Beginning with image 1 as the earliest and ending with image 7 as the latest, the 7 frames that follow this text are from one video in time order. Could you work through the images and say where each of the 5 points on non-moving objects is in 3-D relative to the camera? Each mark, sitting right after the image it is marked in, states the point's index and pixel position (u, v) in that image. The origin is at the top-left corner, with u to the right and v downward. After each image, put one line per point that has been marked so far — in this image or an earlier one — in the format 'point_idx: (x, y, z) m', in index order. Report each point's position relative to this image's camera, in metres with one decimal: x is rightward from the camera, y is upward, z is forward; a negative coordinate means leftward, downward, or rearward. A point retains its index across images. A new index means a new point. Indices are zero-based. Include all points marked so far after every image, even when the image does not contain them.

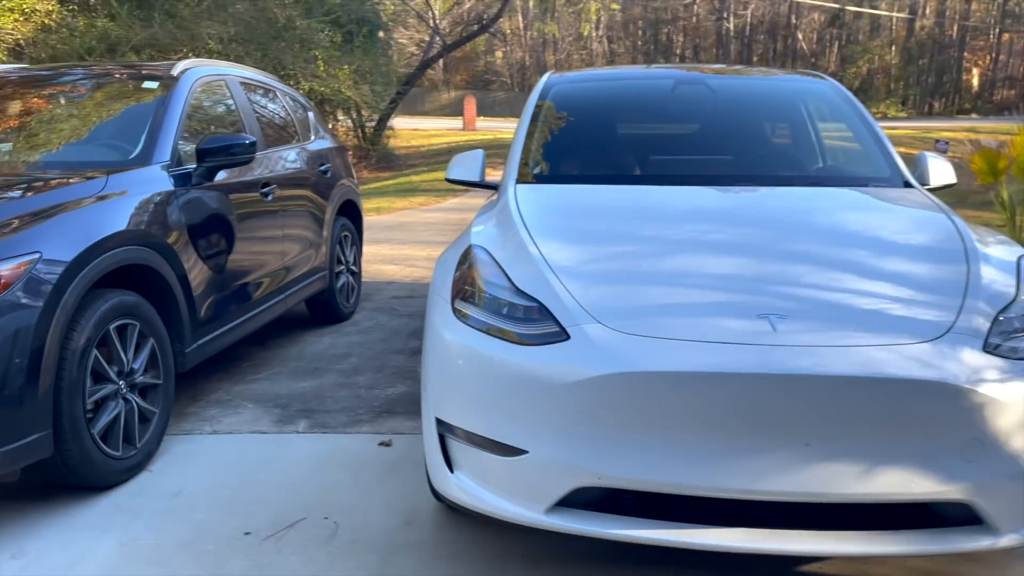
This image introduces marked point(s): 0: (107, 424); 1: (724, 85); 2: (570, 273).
0: (-1.6, -0.5, +3.2) m
1: (+1.1, +1.1, +4.2) m
2: (+0.2, 0.0, +2.5) m
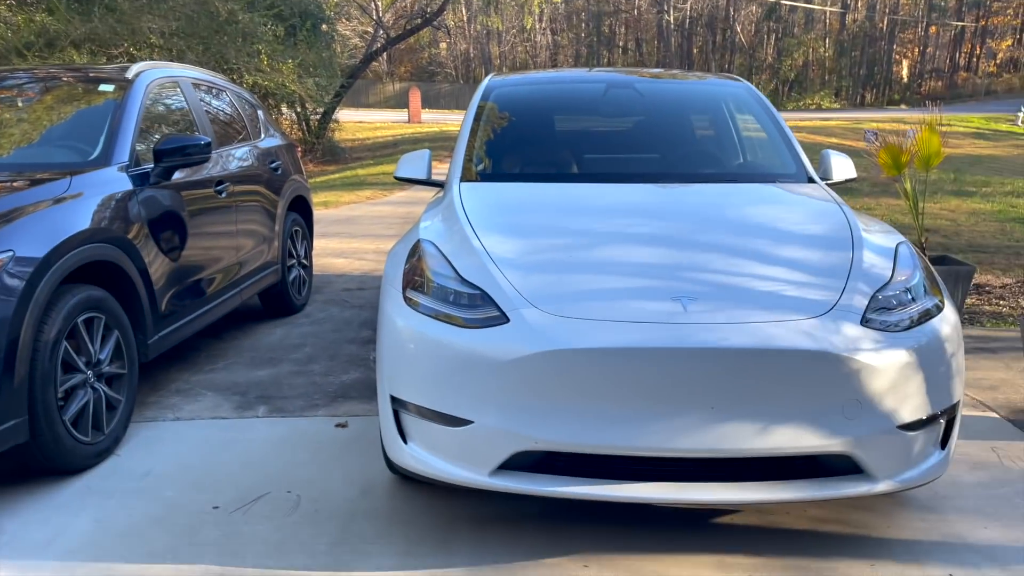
0: (-1.8, -0.5, +3.4) m
1: (+0.8, +1.1, +4.6) m
2: (0.0, +0.1, +2.8) m
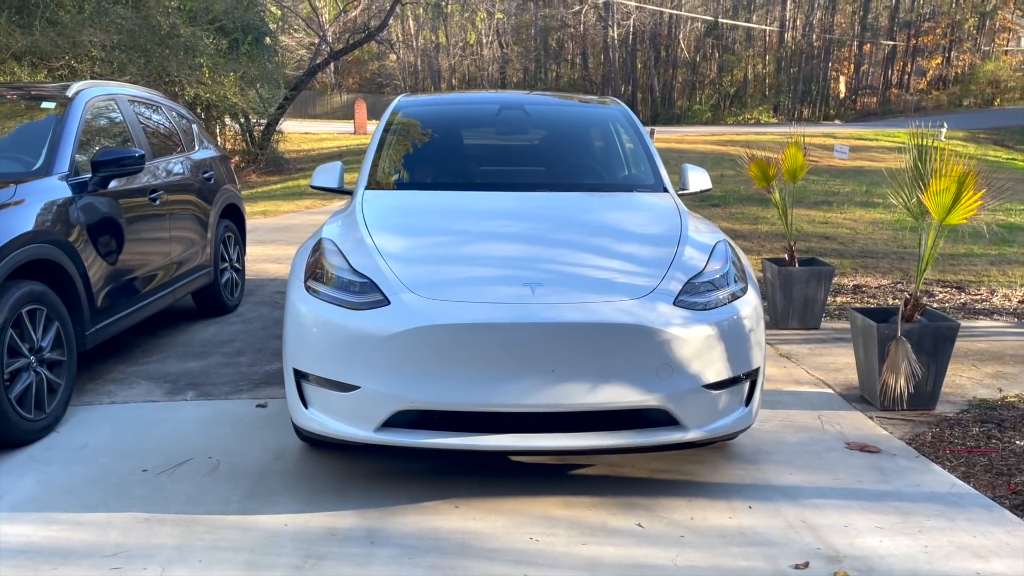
0: (-2.3, -0.5, +3.8) m
1: (+0.2, +1.1, +5.2) m
2: (-0.5, +0.1, +3.4) m
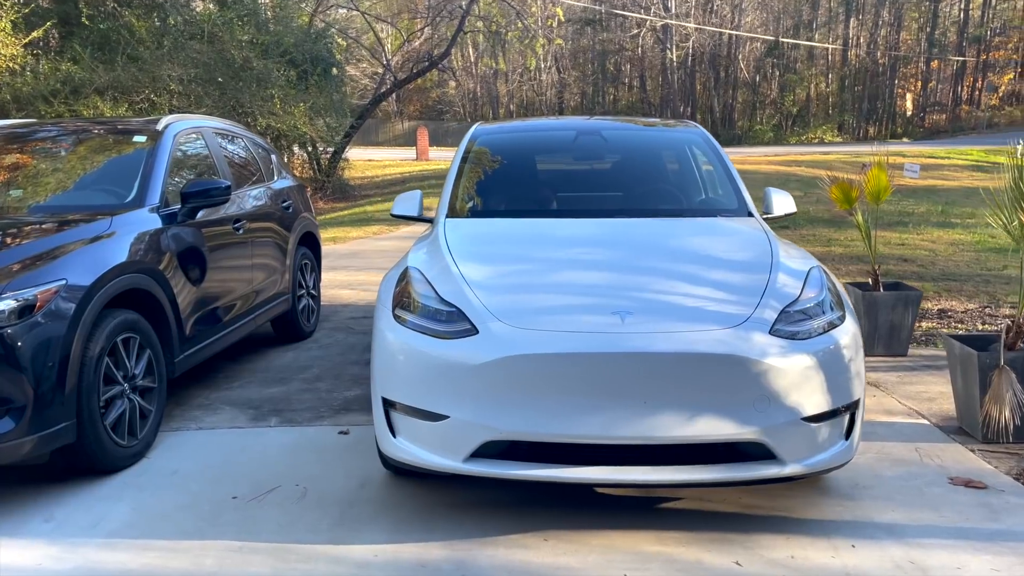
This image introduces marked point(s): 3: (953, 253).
0: (-1.9, -0.6, +3.9) m
1: (+0.7, +1.0, +5.1) m
2: (-0.1, 0.0, +3.4) m
3: (+5.9, +0.5, +10.9) m
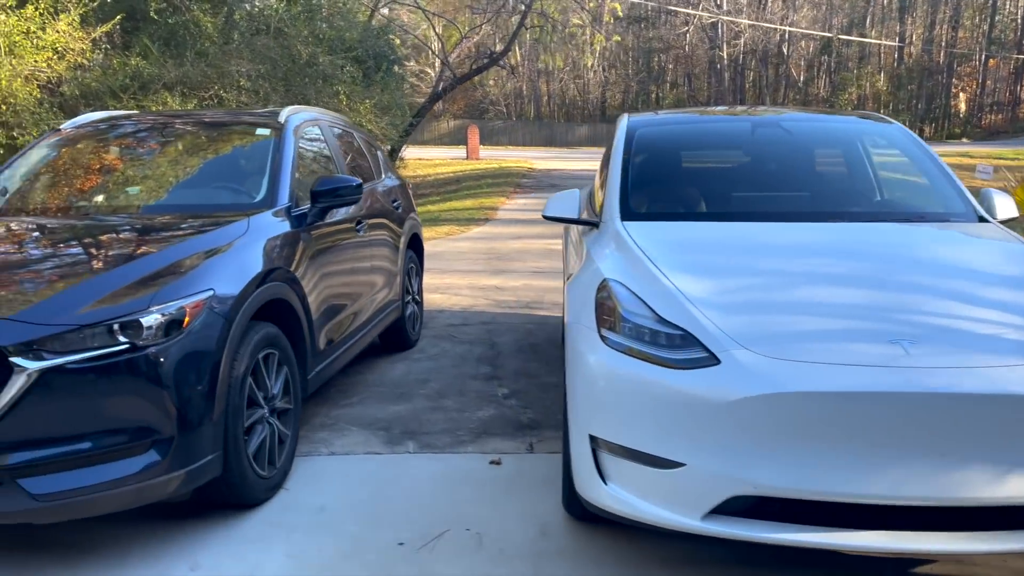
0: (-1.1, -0.7, +3.5) m
1: (+1.6, +0.9, +4.6) m
2: (+0.7, -0.1, +2.8) m
3: (+7.0, +0.3, +10.1) m
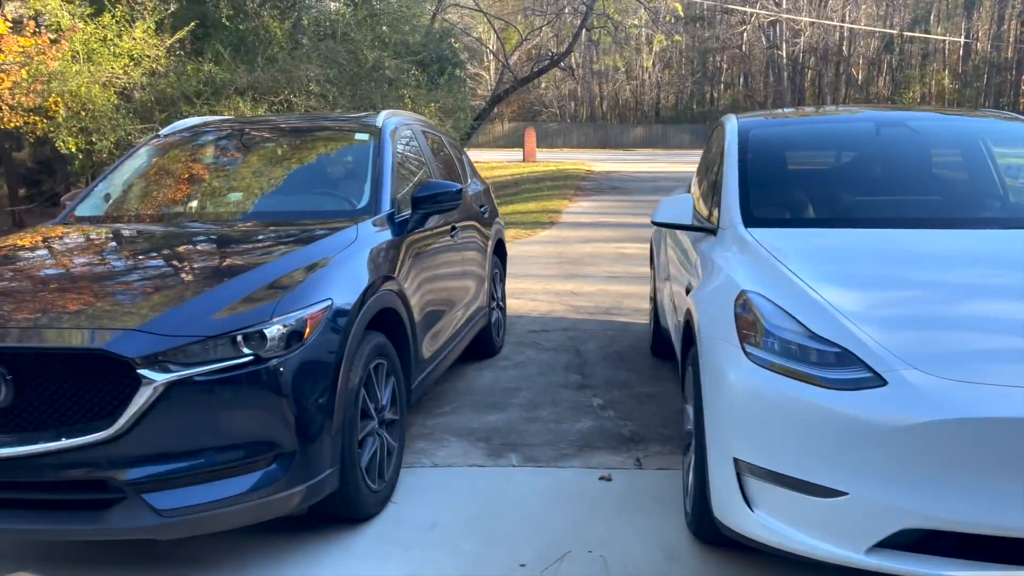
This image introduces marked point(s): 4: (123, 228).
0: (-0.6, -0.7, +3.4) m
1: (+2.1, +0.9, +4.3) m
2: (+1.1, -0.1, +2.6) m
3: (+7.9, +0.3, +9.5) m
4: (-2.0, +0.3, +4.0) m
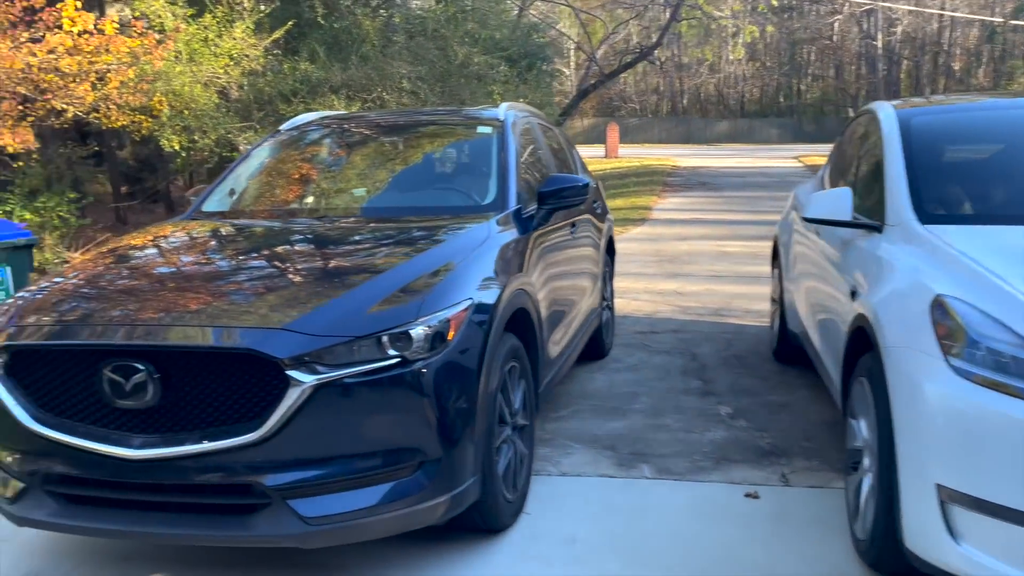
0: (0.0, -0.7, +3.2) m
1: (+2.8, +0.8, +3.9) m
2: (+1.6, -0.1, +2.3) m
3: (+9.0, +0.2, +8.5) m
4: (-1.3, +0.3, +4.0) m
